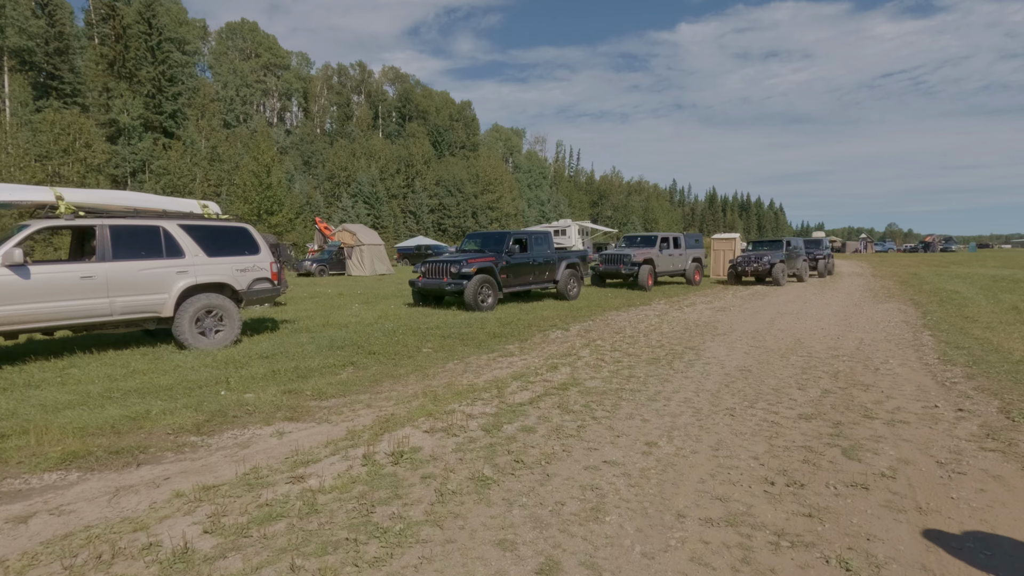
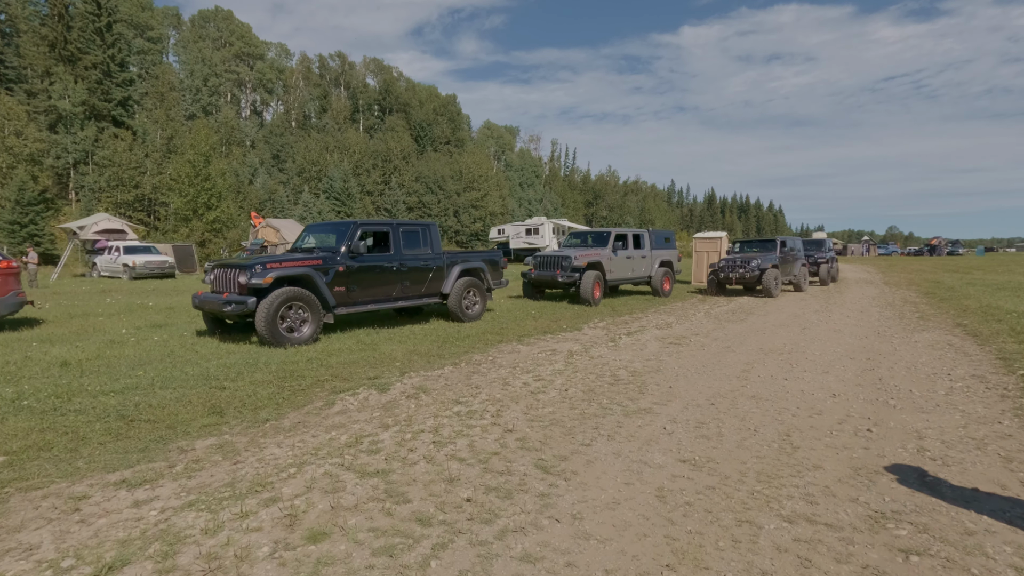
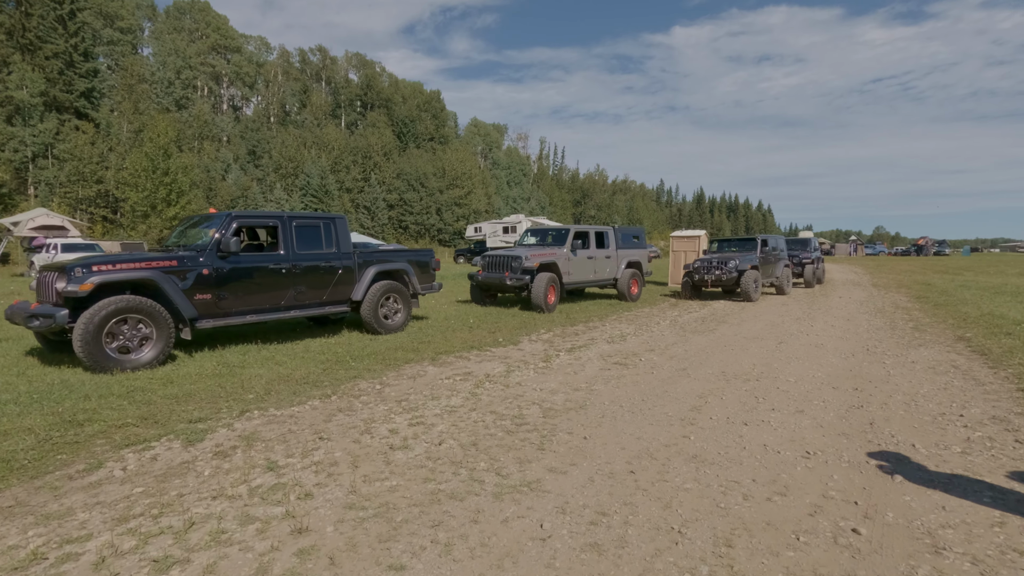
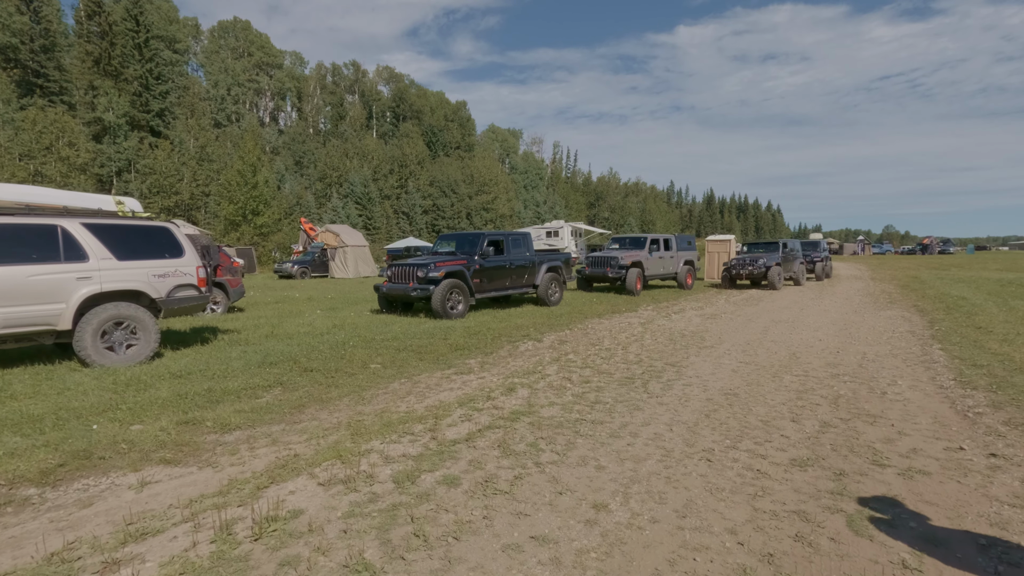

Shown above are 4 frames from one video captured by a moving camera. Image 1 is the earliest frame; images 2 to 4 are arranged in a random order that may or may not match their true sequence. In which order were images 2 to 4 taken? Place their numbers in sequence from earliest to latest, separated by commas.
4, 2, 3
